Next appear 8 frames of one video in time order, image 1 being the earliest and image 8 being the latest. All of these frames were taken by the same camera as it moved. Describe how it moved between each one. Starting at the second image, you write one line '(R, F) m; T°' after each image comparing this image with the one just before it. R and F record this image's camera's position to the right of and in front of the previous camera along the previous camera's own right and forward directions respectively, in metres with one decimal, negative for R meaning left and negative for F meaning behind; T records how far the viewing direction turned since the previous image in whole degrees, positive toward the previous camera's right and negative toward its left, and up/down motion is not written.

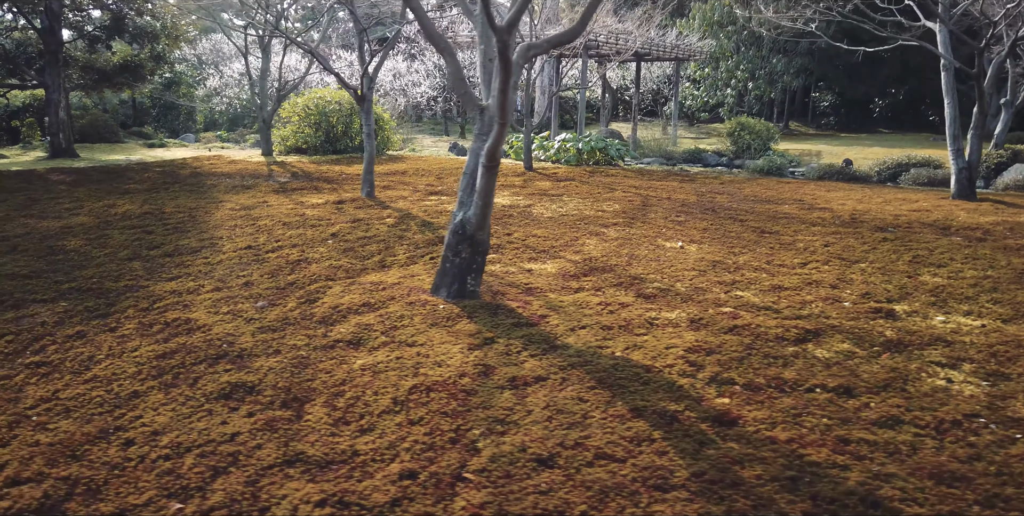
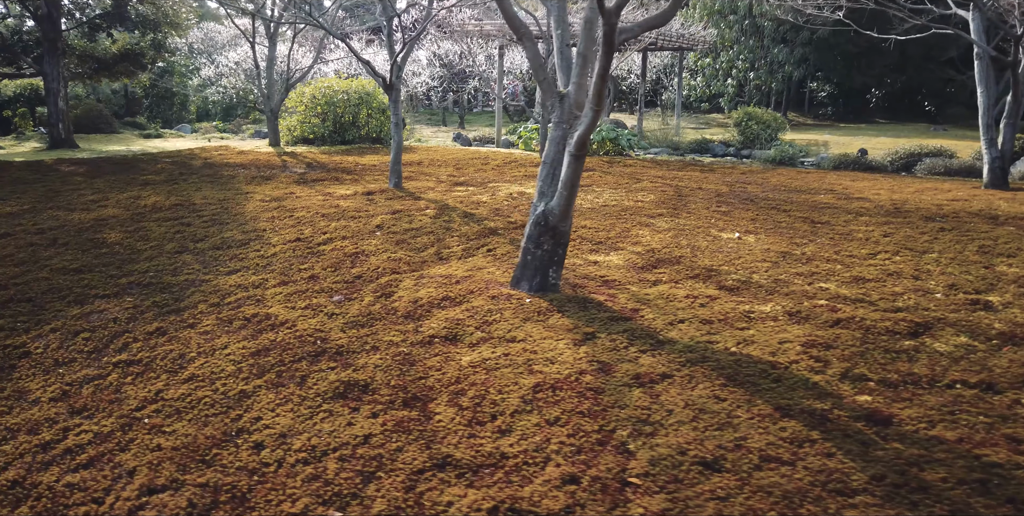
(-0.4, +0.1) m; +1°
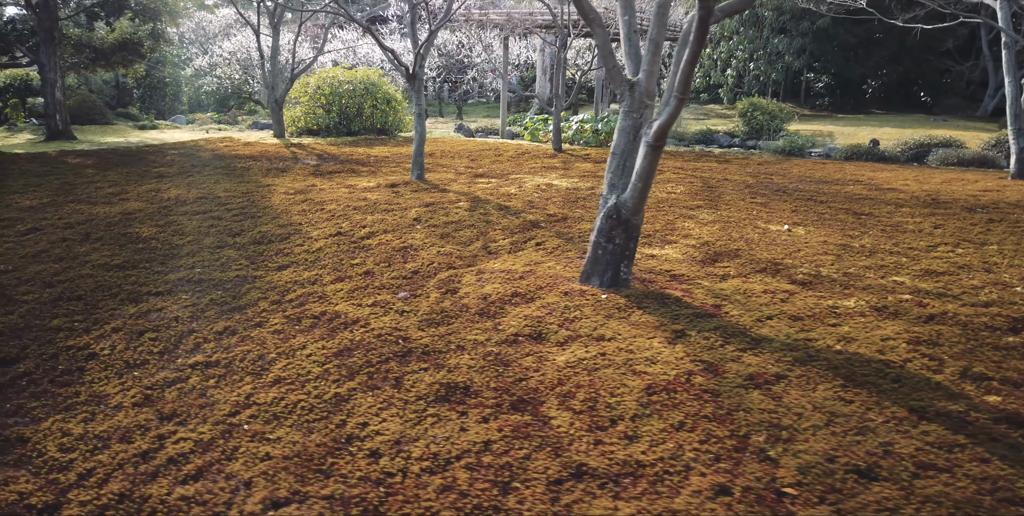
(-0.4, +0.1) m; +1°
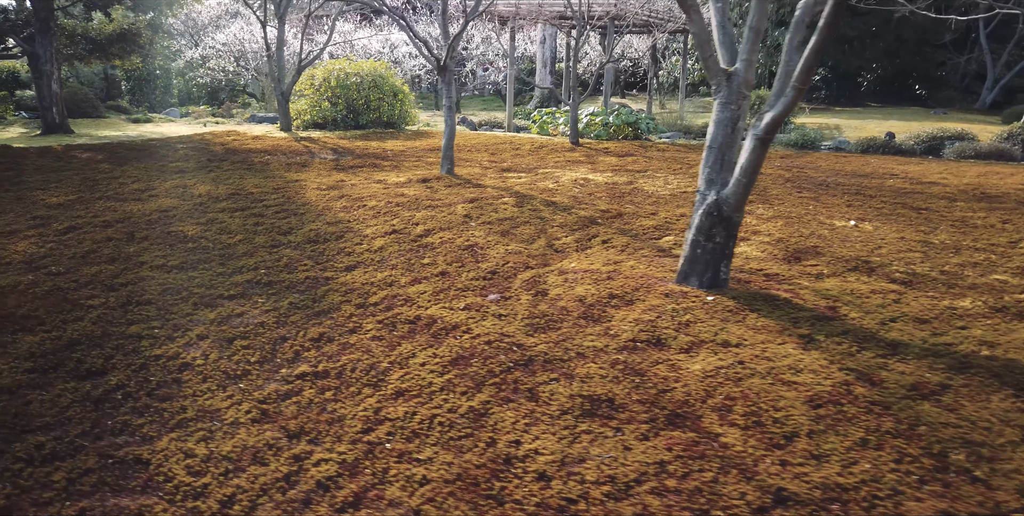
(-0.5, +0.2) m; +1°
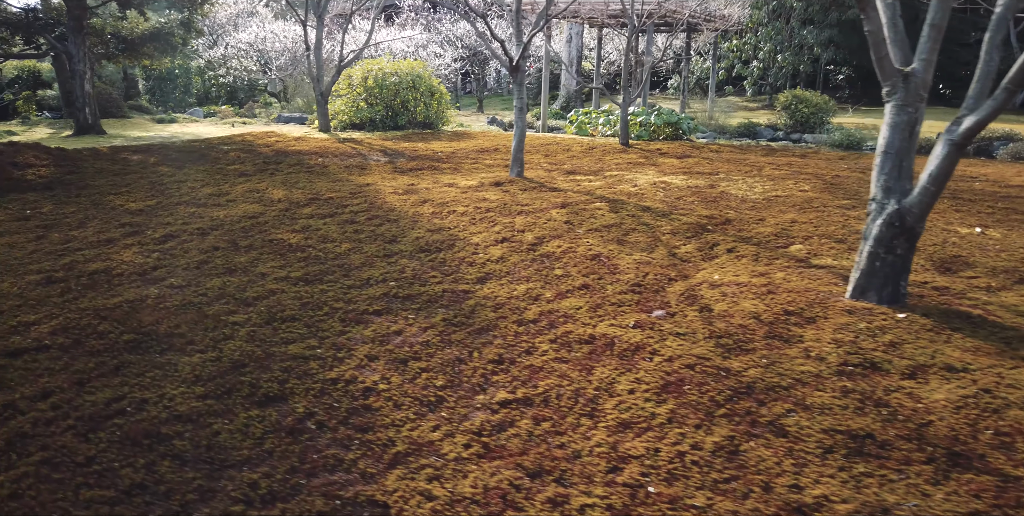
(-0.6, +0.2) m; 0°
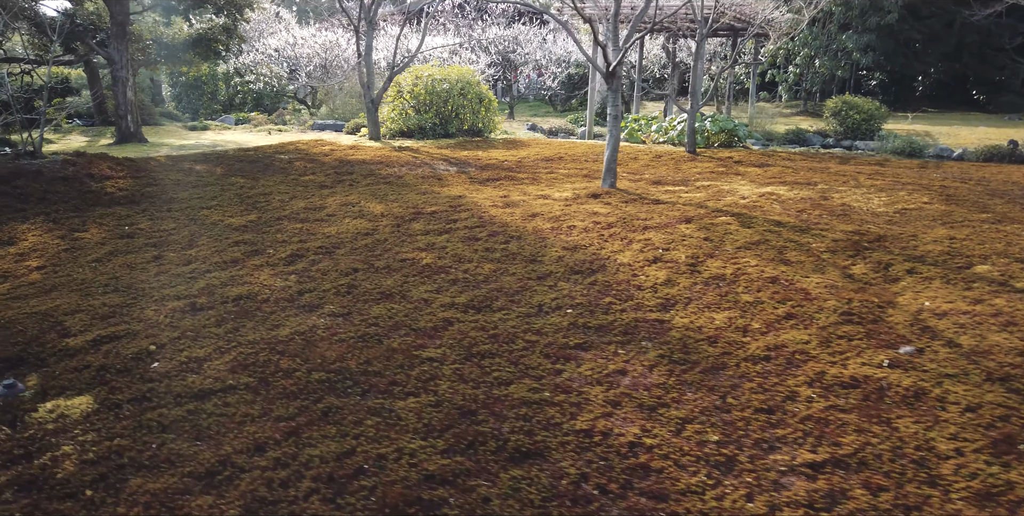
(-0.8, +0.3) m; -1°
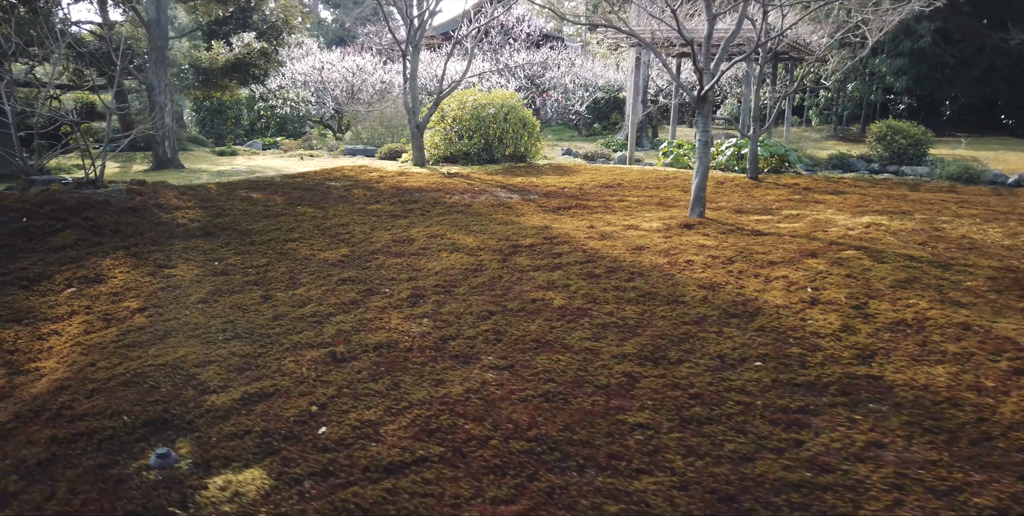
(-0.7, +0.3) m; -1°
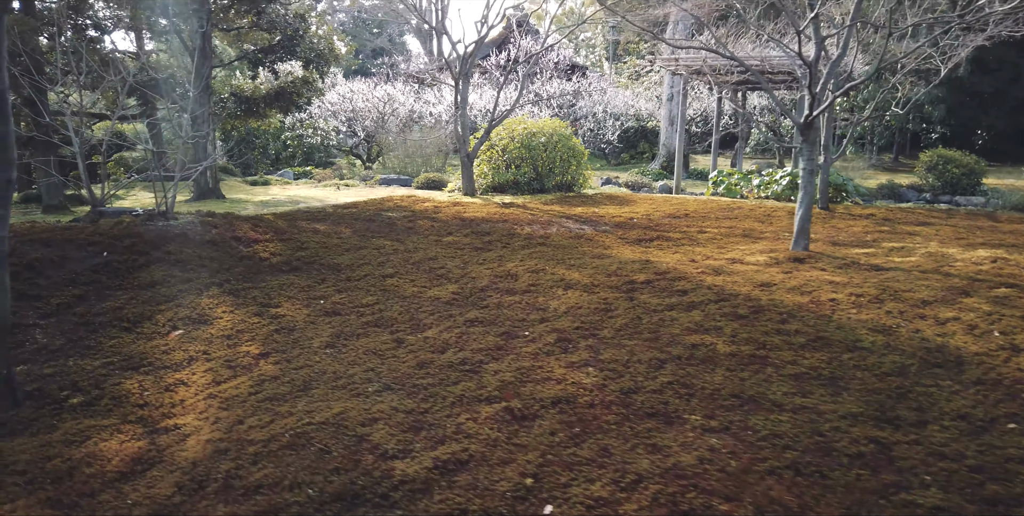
(-0.7, +0.3) m; -1°
